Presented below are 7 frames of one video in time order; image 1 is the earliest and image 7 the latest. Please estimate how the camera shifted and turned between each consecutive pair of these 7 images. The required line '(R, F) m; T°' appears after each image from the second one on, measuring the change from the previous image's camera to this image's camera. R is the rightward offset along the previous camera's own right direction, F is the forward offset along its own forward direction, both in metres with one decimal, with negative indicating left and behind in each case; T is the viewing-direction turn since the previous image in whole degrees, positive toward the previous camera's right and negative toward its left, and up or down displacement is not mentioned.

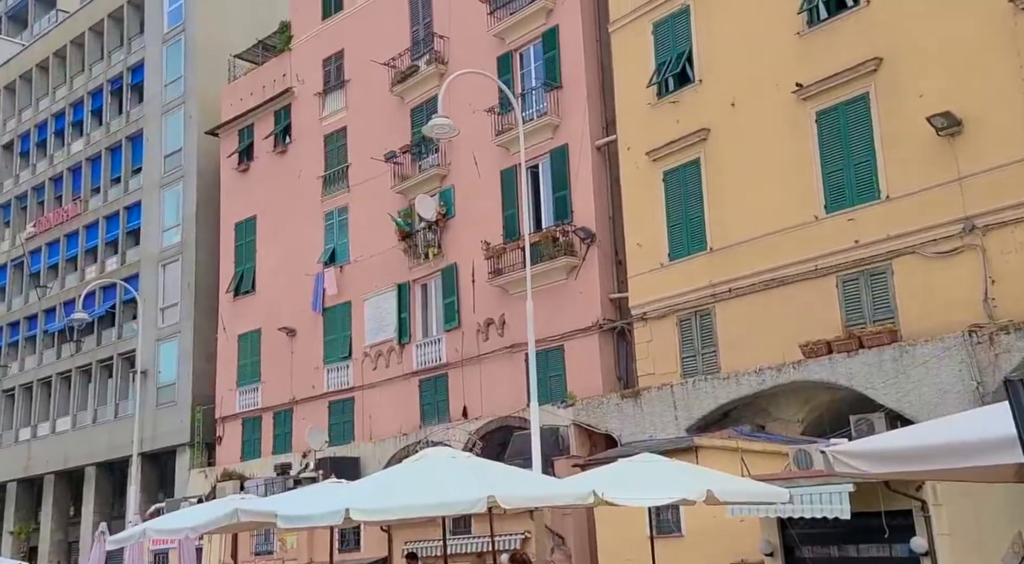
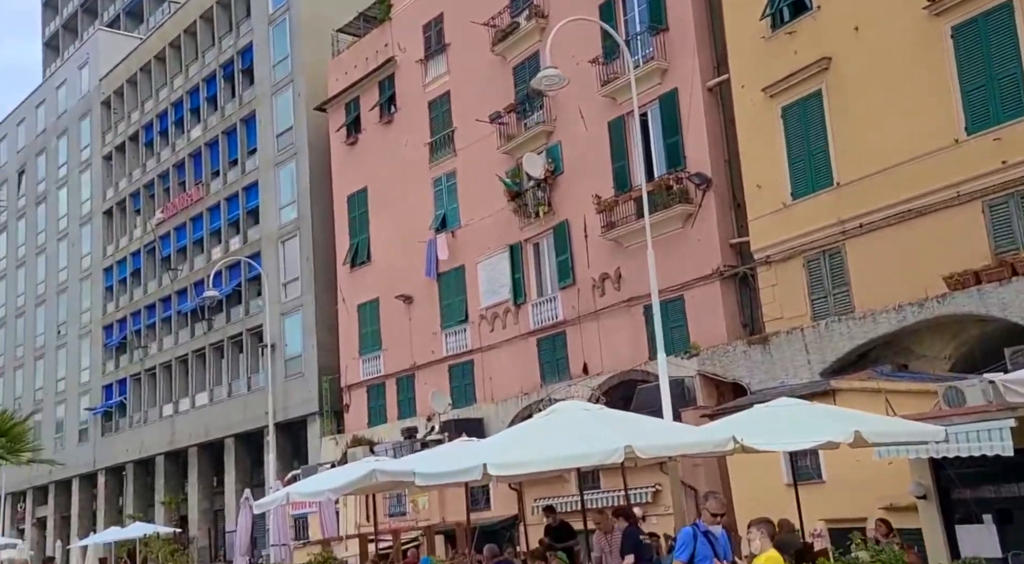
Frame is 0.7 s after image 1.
(-0.1, +0.1) m; -6°
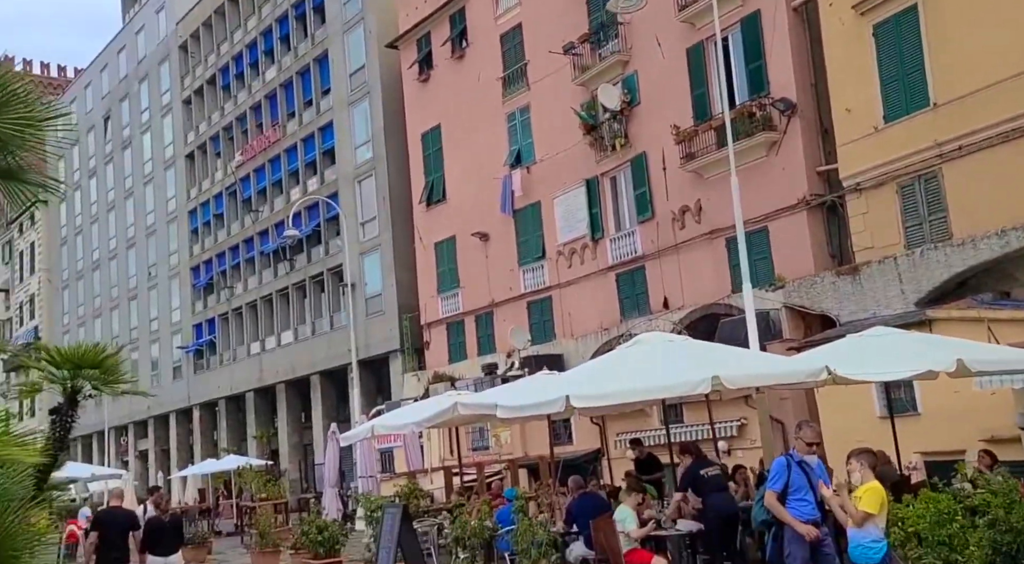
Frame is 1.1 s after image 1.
(-0.1, +0.1) m; -4°
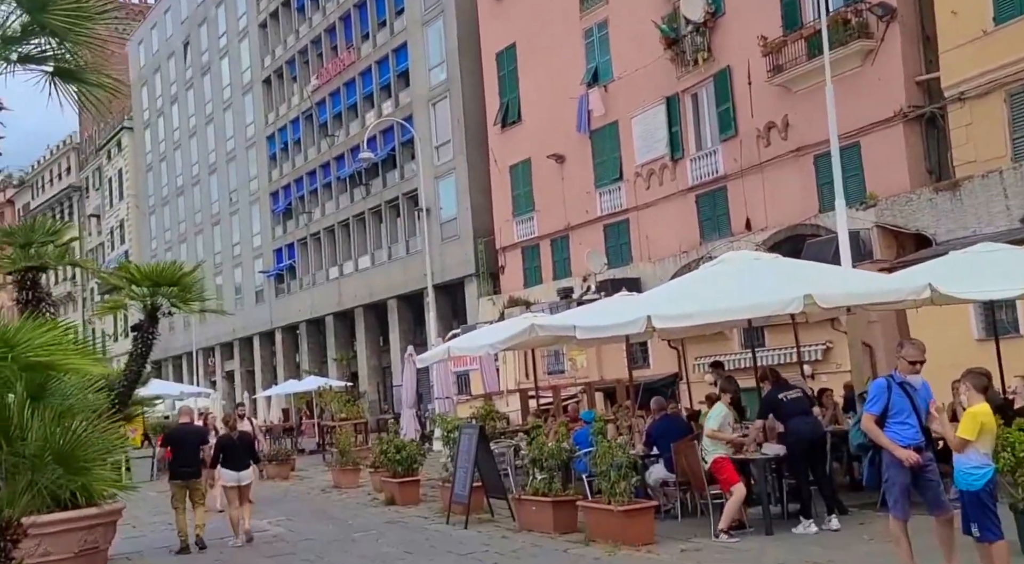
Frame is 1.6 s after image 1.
(0.0, +0.3) m; -4°
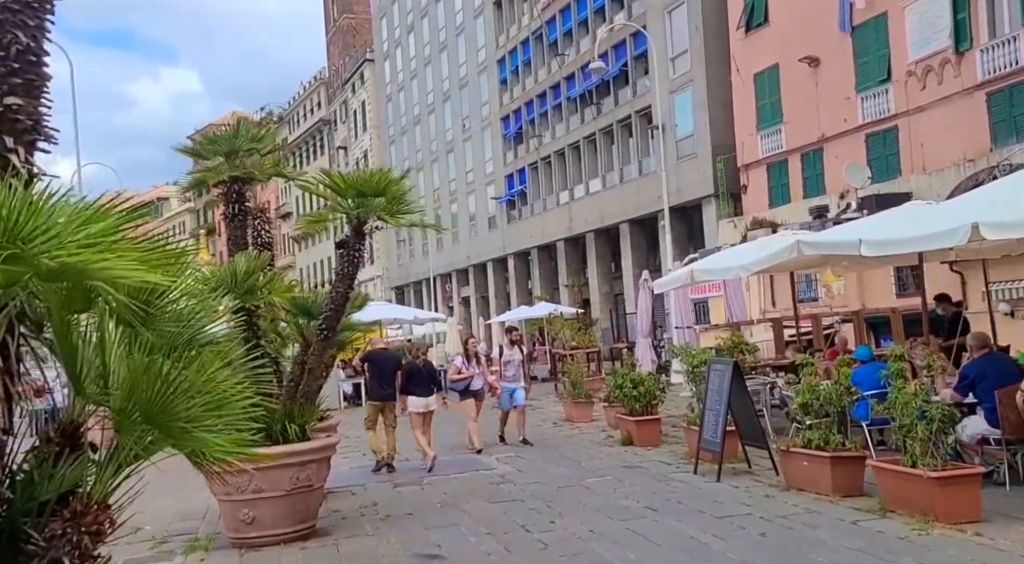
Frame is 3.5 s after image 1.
(-0.3, +2.0) m; -12°
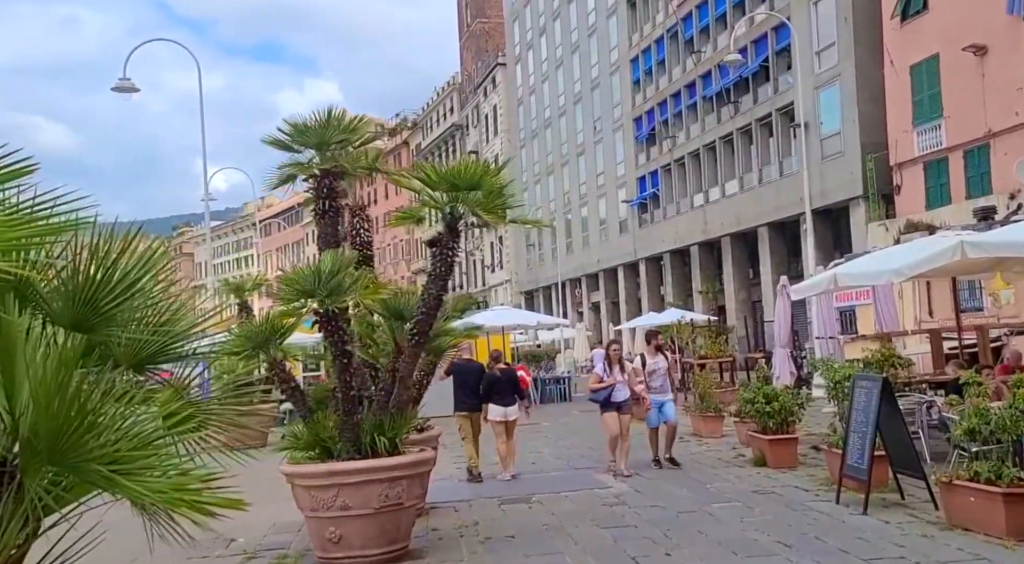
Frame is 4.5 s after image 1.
(+0.2, +1.2) m; -7°
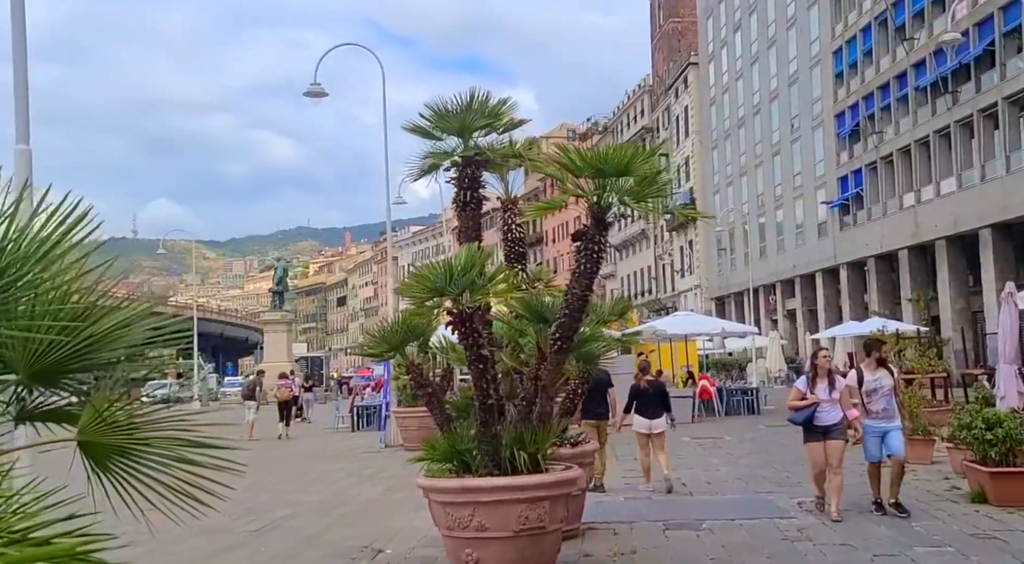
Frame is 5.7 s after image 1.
(+0.3, +1.4) m; -10°
